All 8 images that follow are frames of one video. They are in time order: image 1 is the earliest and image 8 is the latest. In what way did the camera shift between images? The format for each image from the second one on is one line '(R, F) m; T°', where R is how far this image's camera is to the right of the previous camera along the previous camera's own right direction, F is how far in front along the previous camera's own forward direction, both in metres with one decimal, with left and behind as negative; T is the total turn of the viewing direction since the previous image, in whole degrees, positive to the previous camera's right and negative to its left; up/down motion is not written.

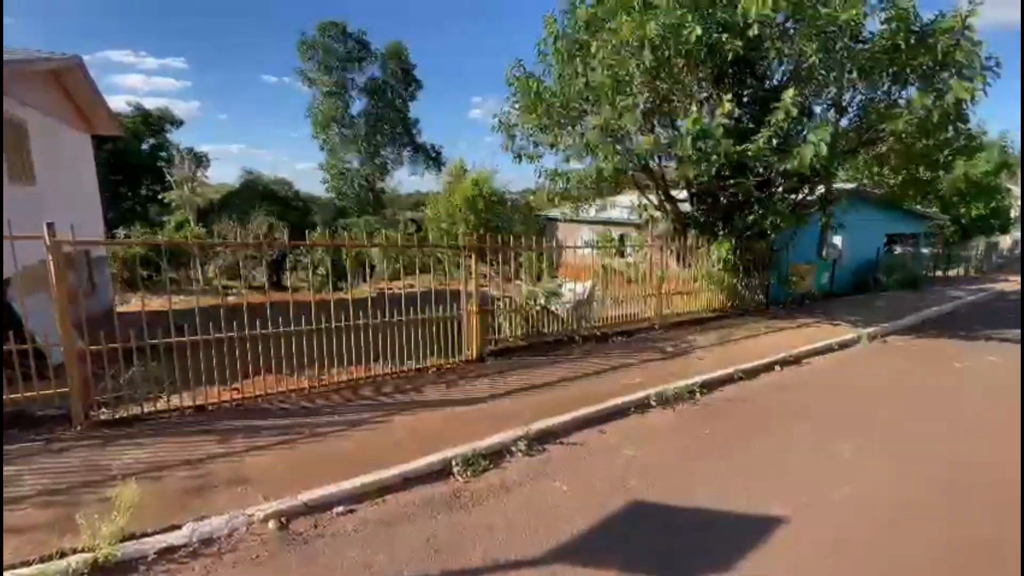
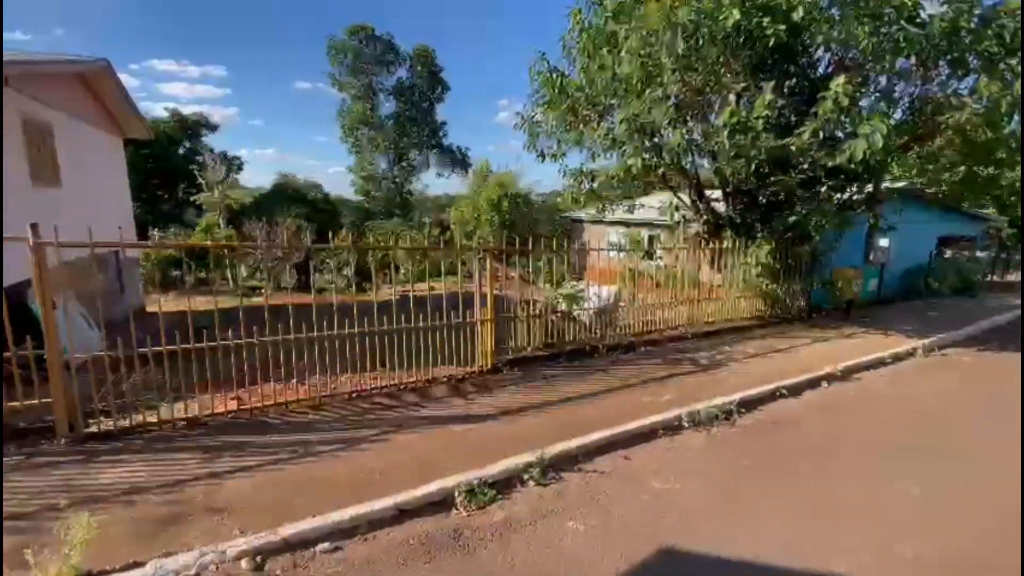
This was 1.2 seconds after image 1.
(+0.1, +0.4) m; -3°
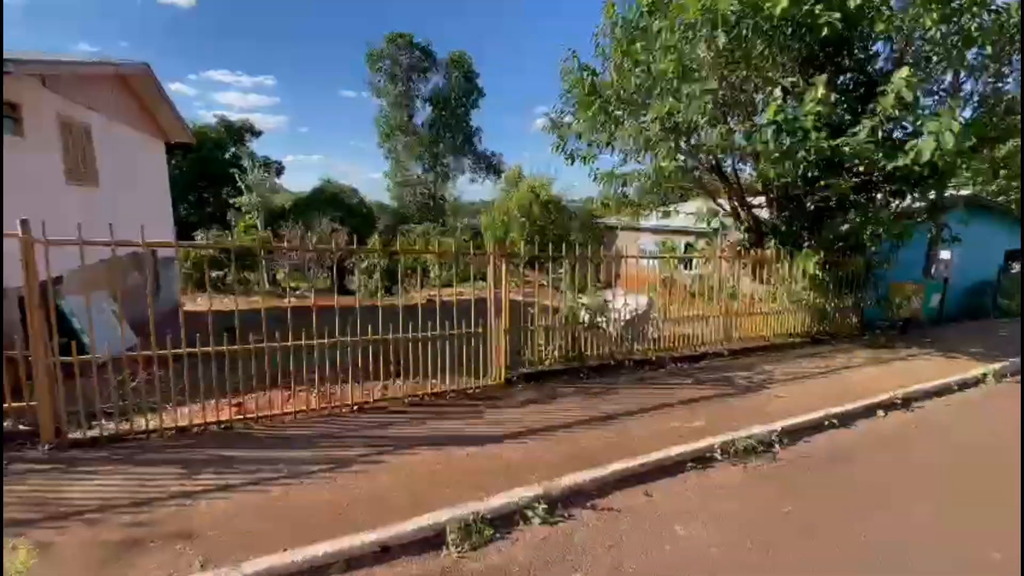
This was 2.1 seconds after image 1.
(+0.2, +0.4) m; -4°
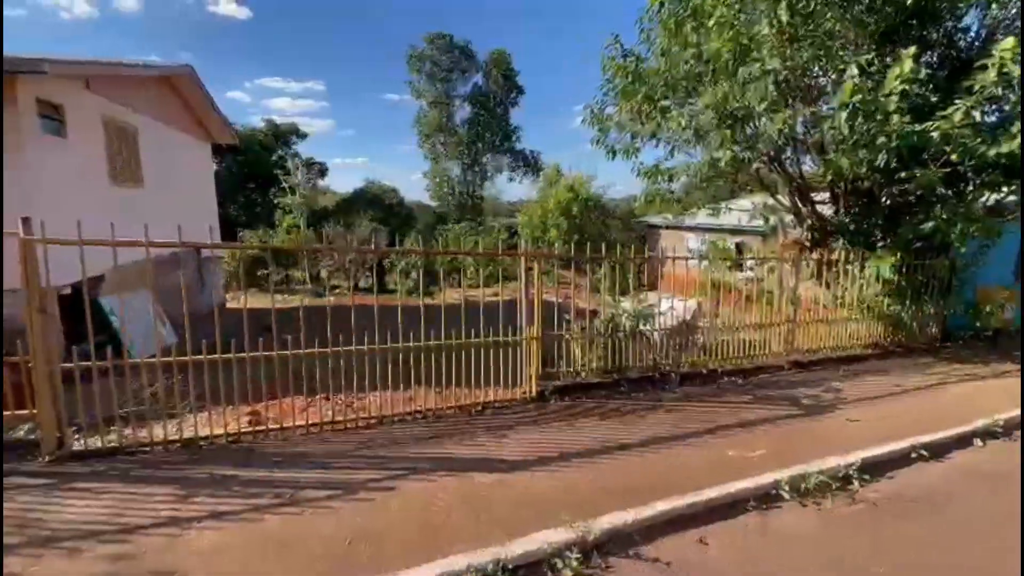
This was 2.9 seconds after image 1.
(+0.1, +0.5) m; -5°
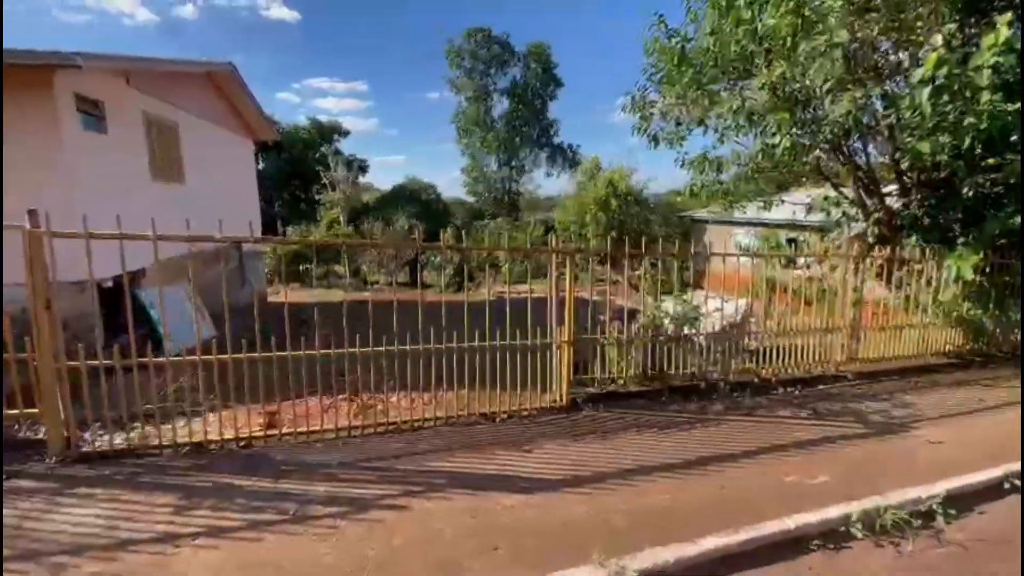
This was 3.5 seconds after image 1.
(+0.1, +0.4) m; -4°
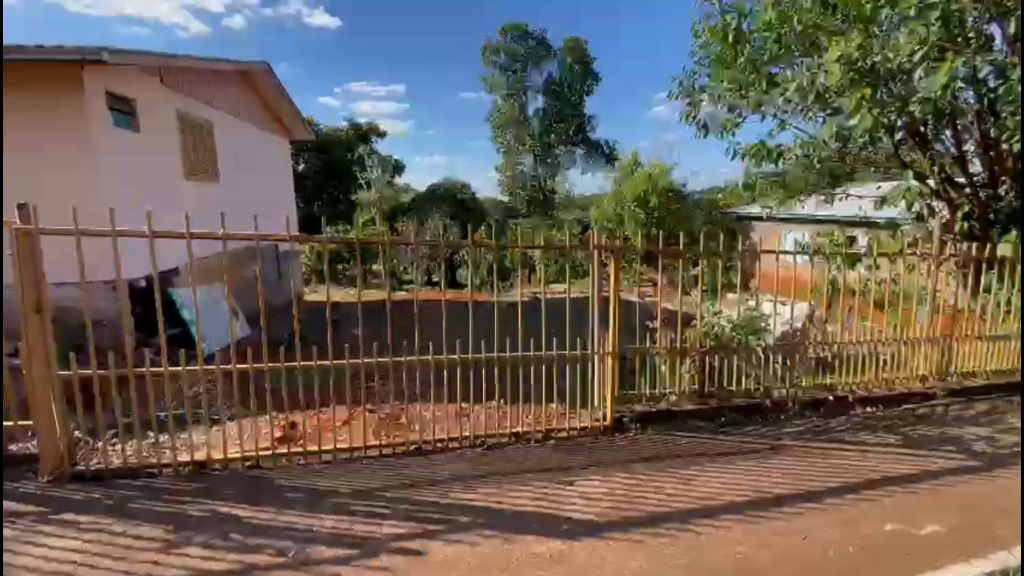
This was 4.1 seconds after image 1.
(0.0, +0.5) m; -4°
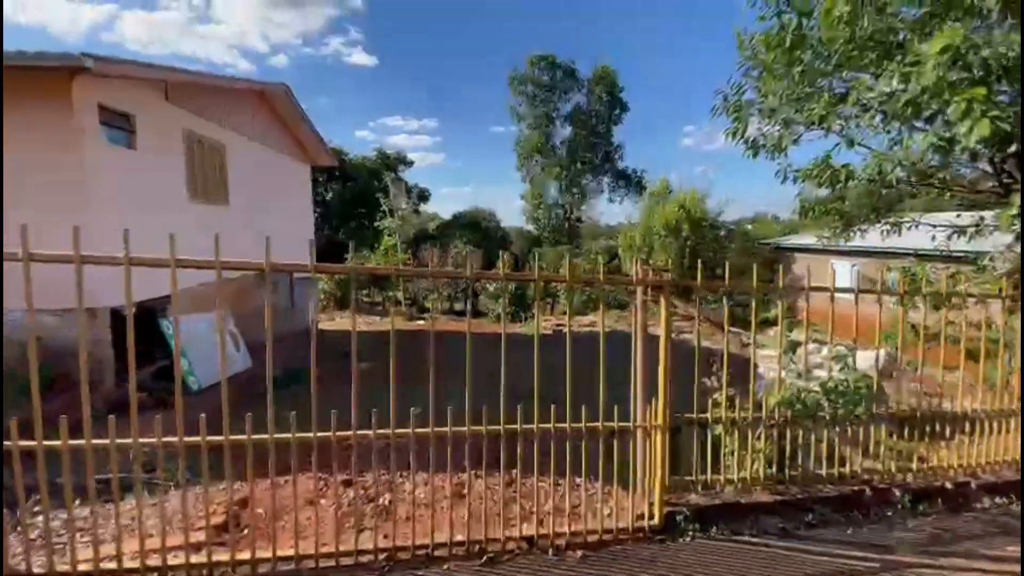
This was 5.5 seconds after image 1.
(+0.1, +0.9) m; -3°
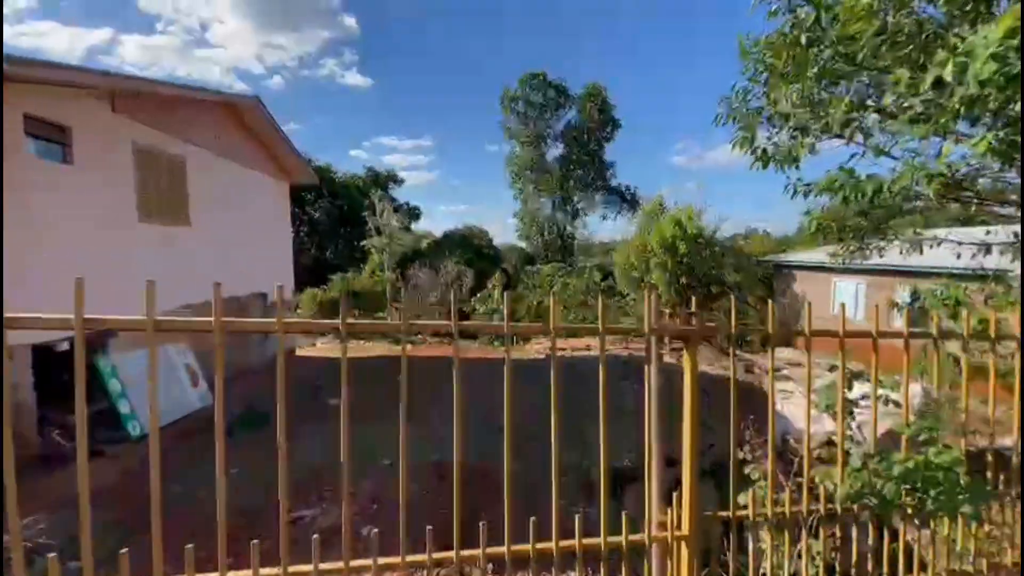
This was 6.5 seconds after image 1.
(+0.1, +0.8) m; +1°
